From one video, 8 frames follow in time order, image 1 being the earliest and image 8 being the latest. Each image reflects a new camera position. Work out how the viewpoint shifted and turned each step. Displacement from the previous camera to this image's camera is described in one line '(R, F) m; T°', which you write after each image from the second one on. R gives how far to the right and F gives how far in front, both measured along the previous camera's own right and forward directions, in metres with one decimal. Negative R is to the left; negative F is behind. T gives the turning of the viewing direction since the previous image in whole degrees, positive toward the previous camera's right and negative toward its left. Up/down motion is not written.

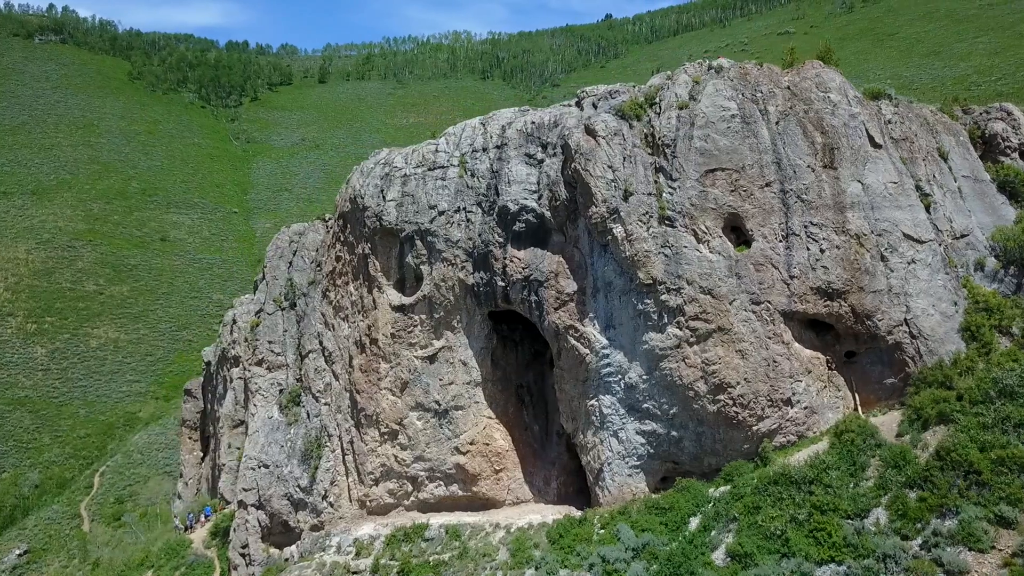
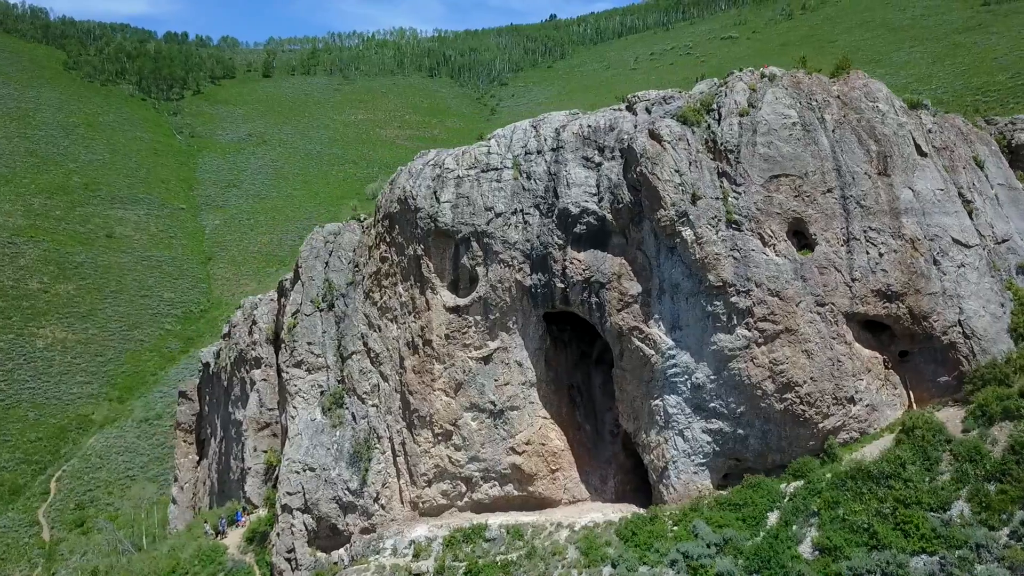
(-3.0, -0.1) m; +4°
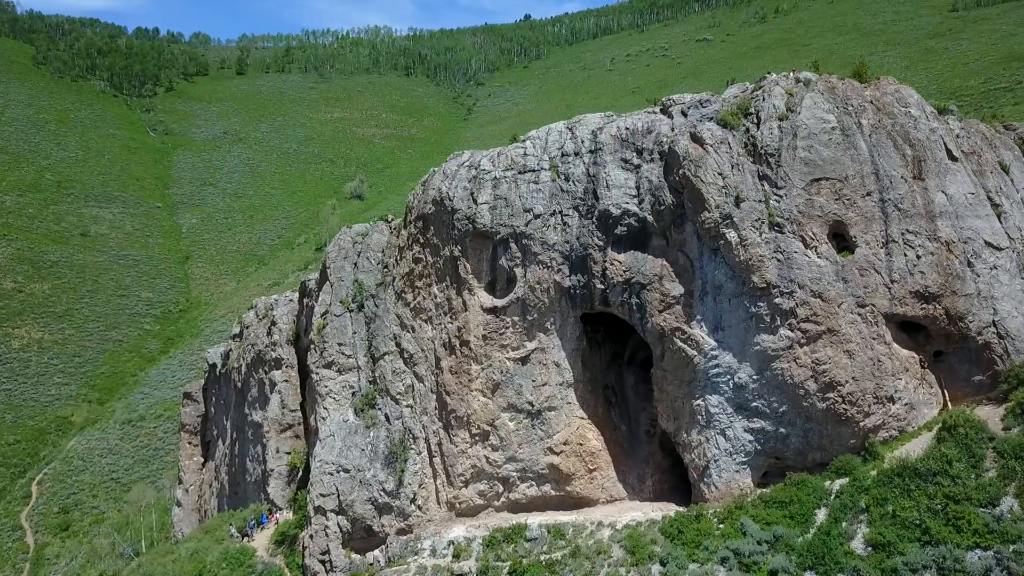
(-1.7, -0.1) m; +2°
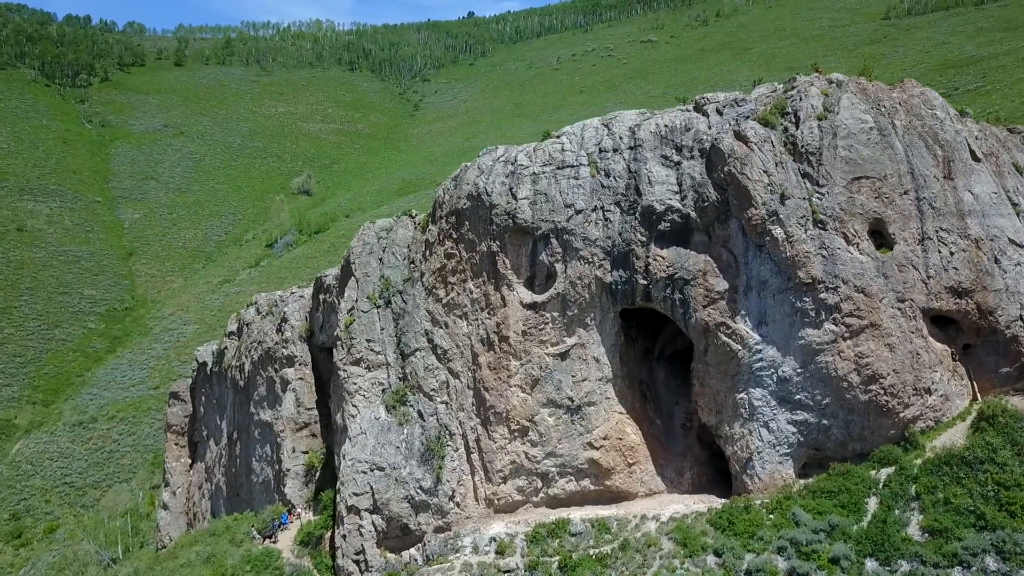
(-2.6, +0.1) m; +4°
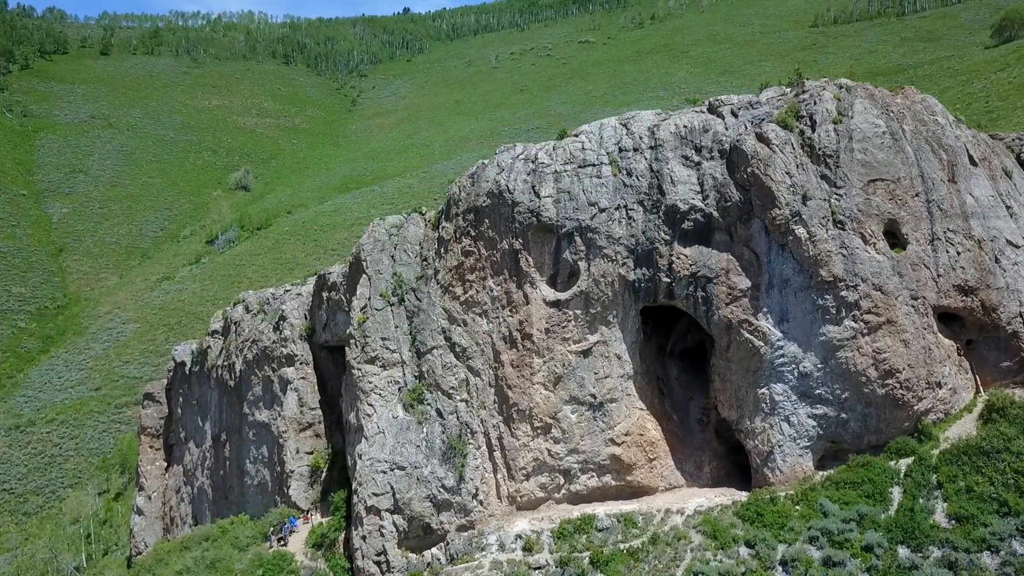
(-2.4, +0.1) m; +5°
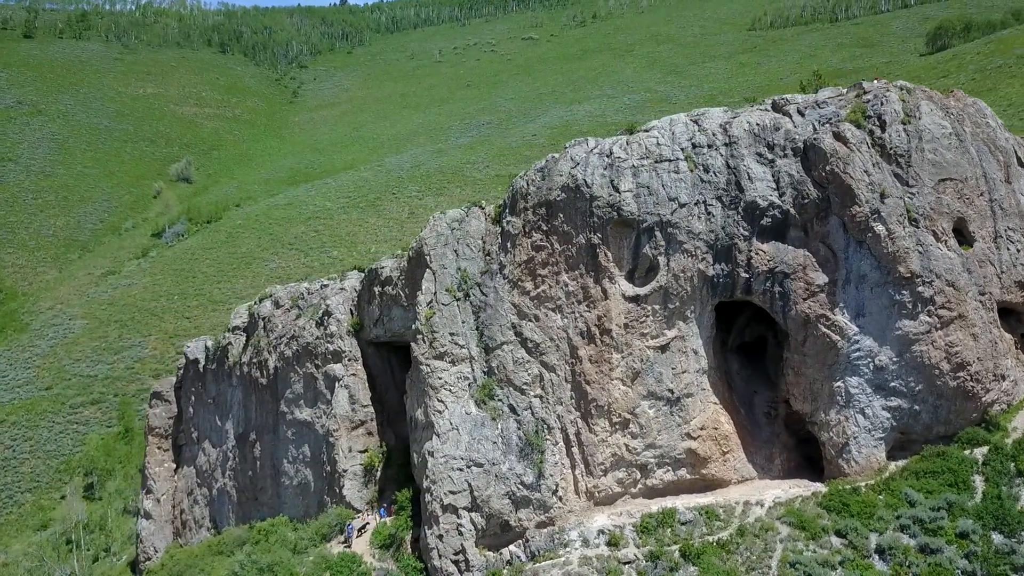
(-3.8, +0.3) m; +5°
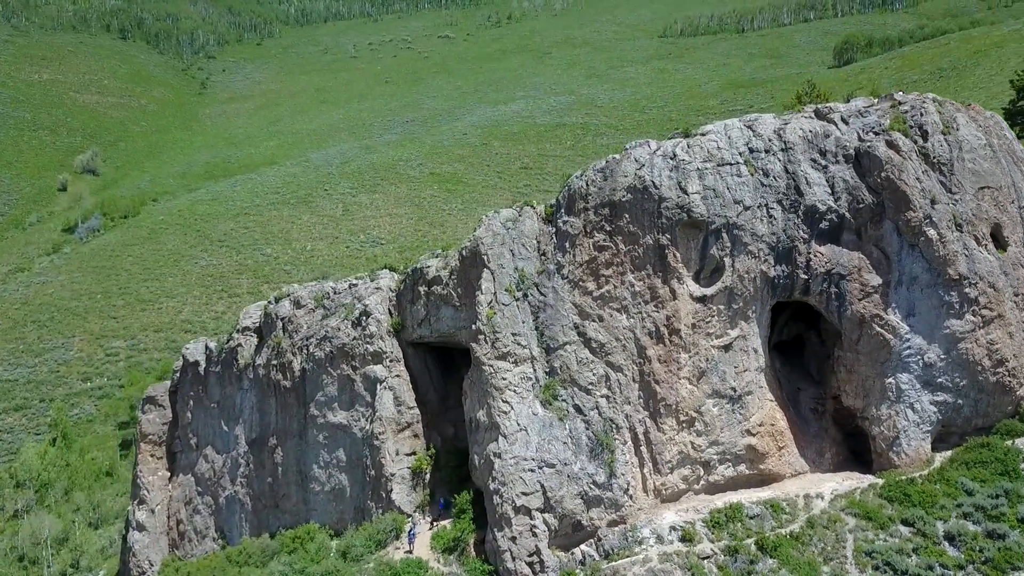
(-4.4, +0.3) m; +7°
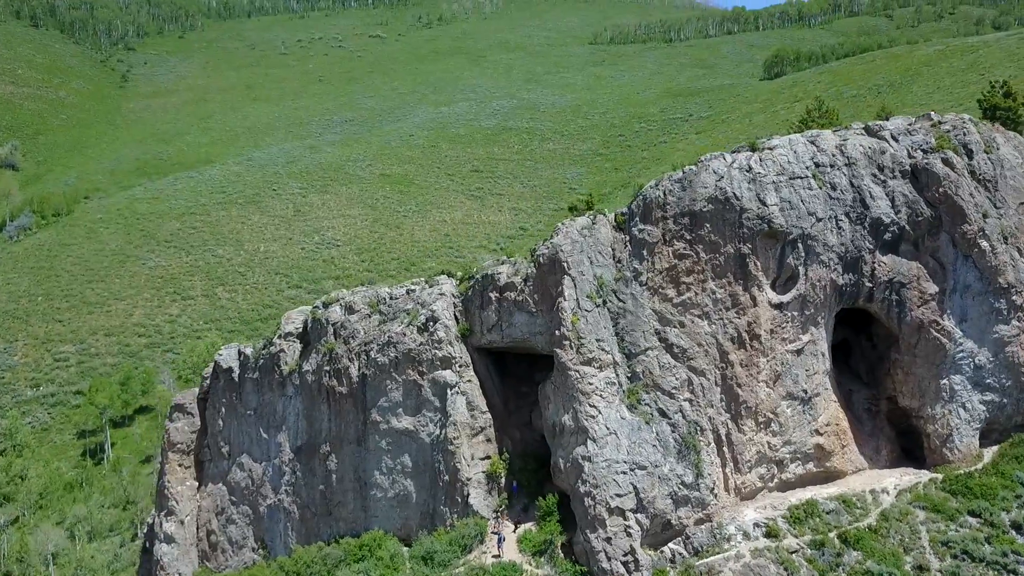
(-4.7, -0.2) m; +6°
